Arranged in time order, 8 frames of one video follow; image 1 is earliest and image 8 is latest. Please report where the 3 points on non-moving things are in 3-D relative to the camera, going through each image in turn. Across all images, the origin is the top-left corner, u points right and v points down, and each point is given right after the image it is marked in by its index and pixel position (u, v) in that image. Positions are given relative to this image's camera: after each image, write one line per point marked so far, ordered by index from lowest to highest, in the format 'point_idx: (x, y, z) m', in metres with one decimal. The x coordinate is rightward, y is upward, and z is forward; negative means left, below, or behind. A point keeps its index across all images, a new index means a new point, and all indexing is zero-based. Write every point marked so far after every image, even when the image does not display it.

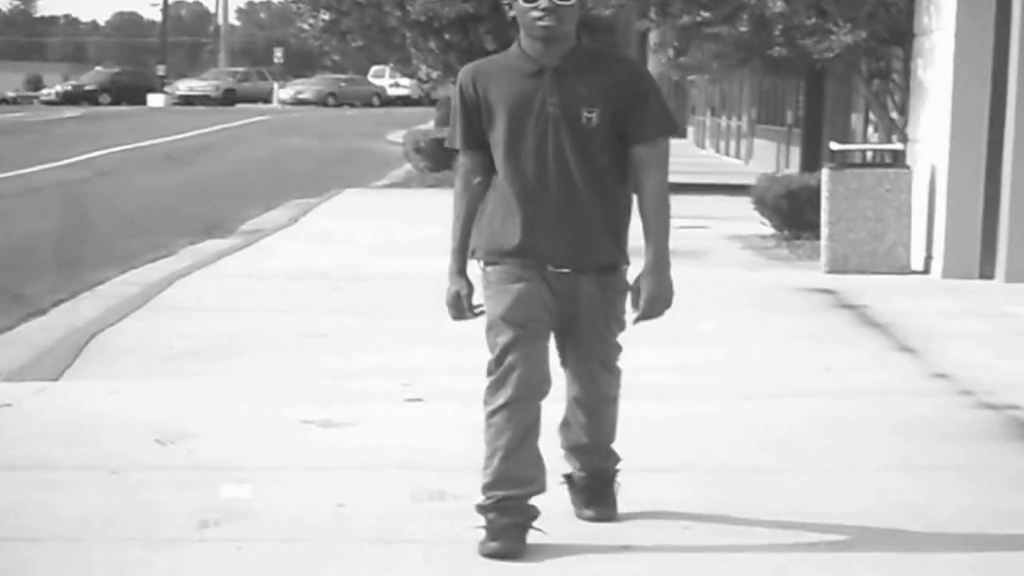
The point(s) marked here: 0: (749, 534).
0: (+0.8, -1.0, +5.3) m
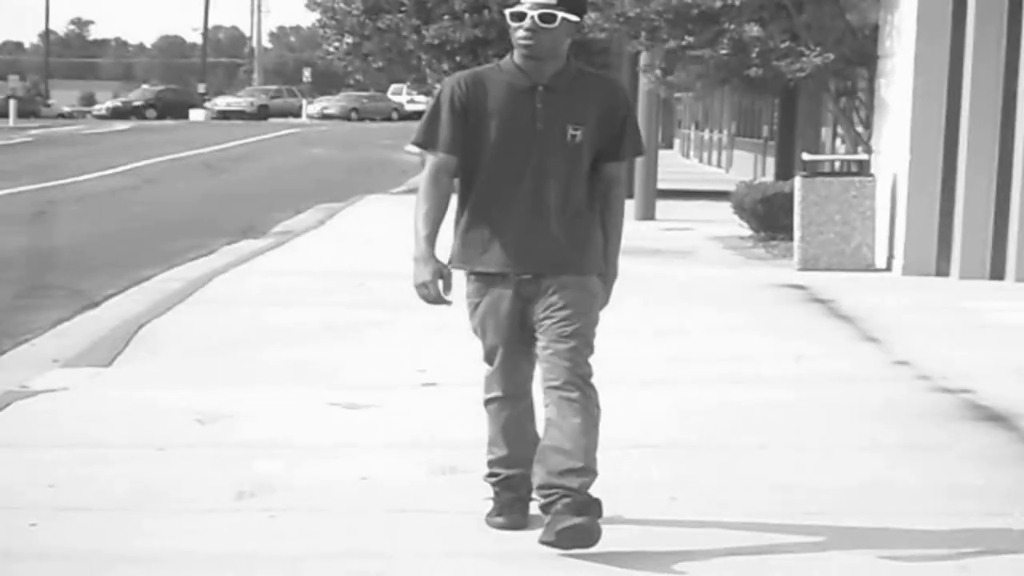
0: (+0.9, -1.0, +6.1) m
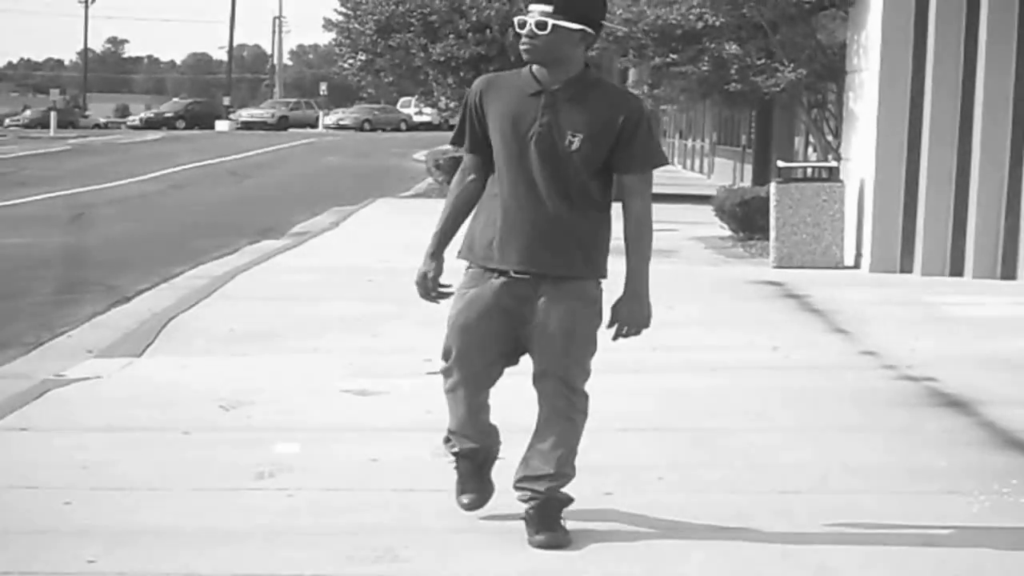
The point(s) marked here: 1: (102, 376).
0: (+0.8, -0.9, +6.7) m
1: (-2.2, -0.5, +8.2) m
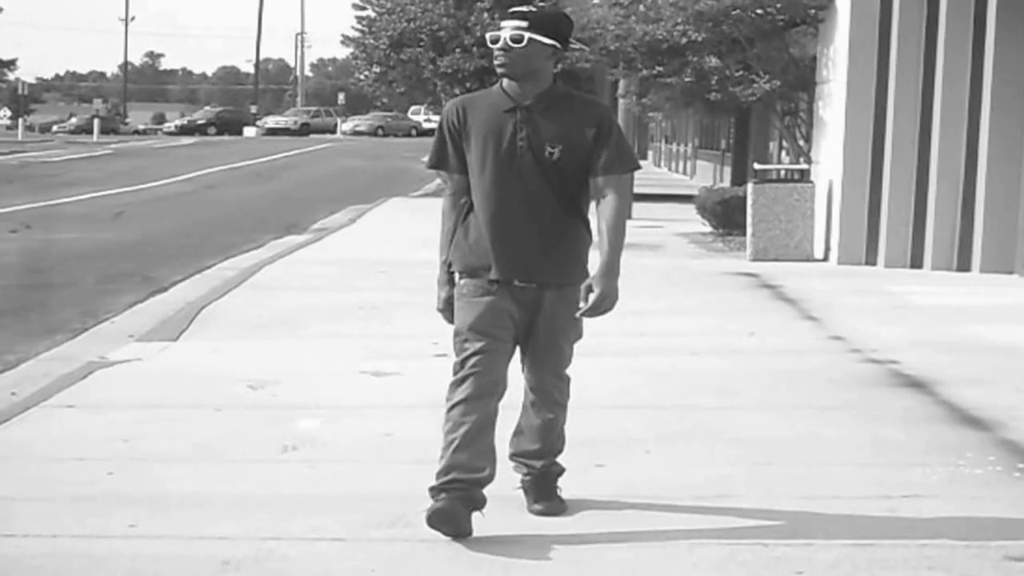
0: (+0.8, -0.9, +7.5) m
1: (-2.2, -0.4, +9.1) m
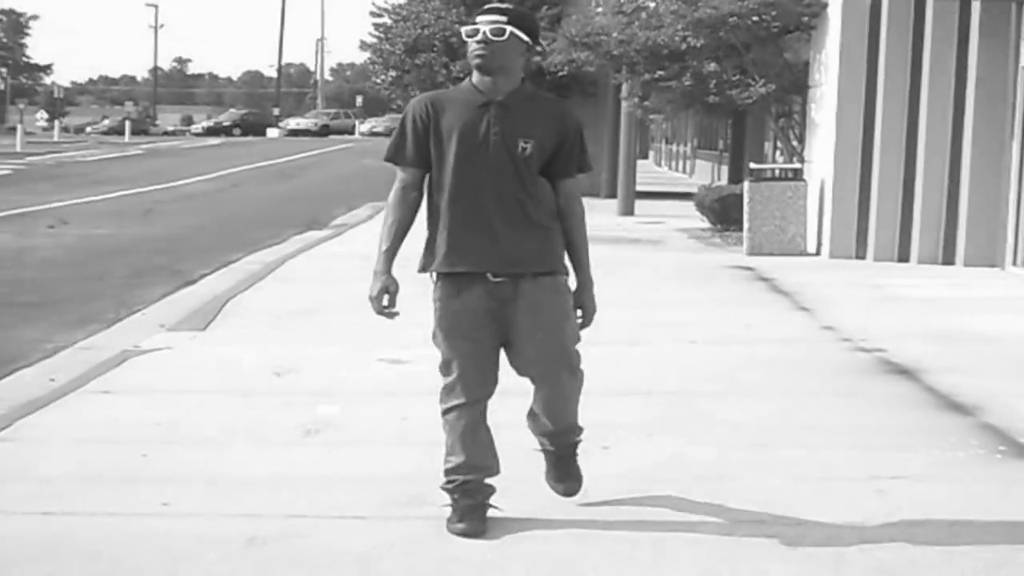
0: (+0.9, -0.8, +8.0) m
1: (-2.1, -0.4, +9.6) m
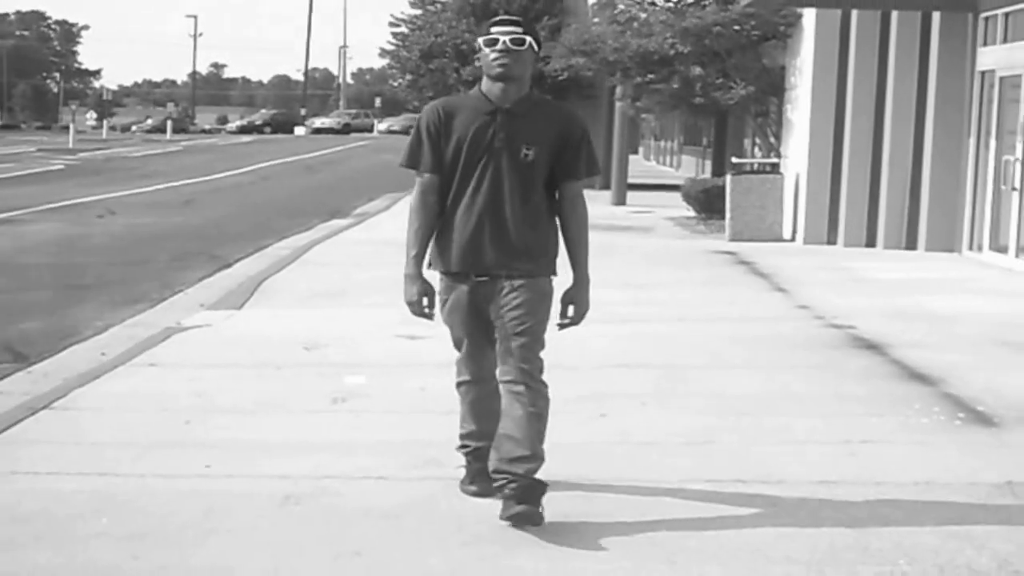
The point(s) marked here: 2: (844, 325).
0: (+0.9, -0.7, +9.0) m
1: (-2.1, -0.3, +10.5) m
2: (+2.3, -0.3, +10.5) m
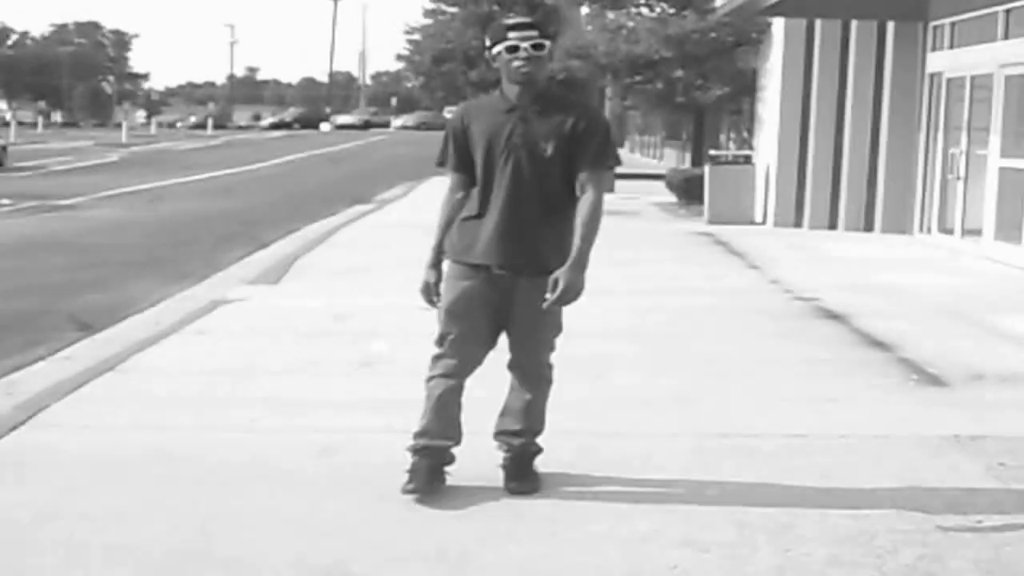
0: (+0.9, -0.5, +10.3) m
1: (-2.1, -0.1, +11.8) m
2: (+2.3, -0.1, +11.8) m
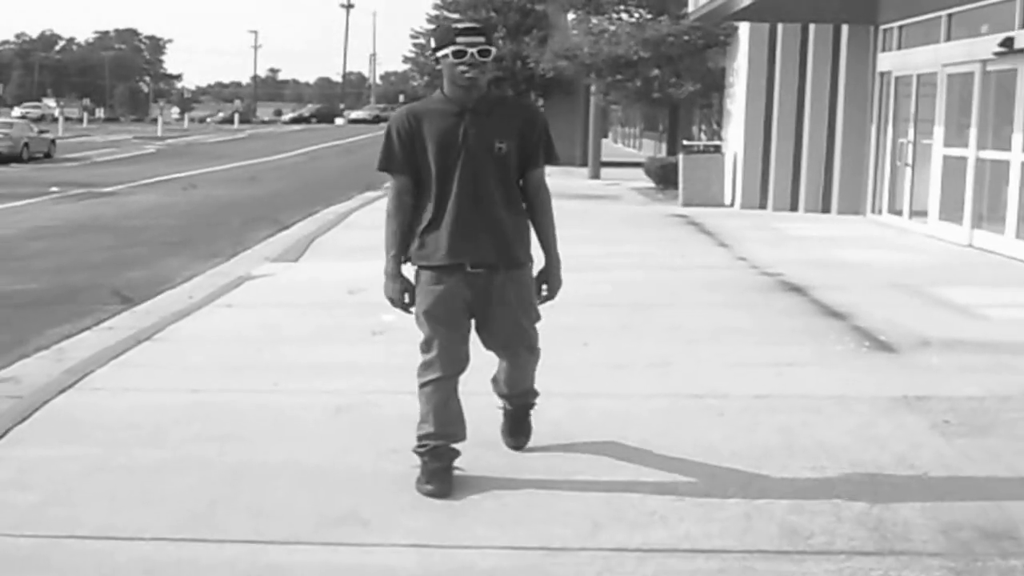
0: (+0.9, -0.3, +11.6) m
1: (-2.1, +0.1, +13.2) m
2: (+2.3, +0.1, +13.2) m
